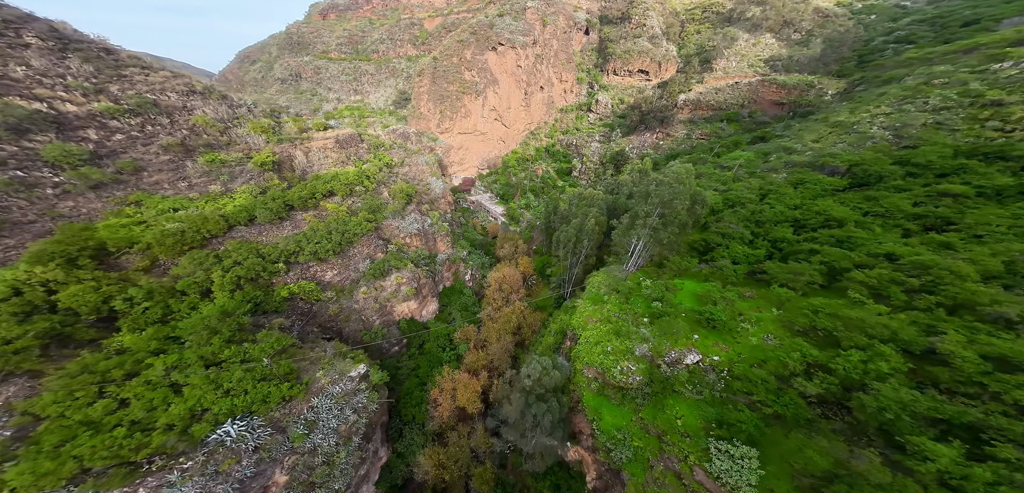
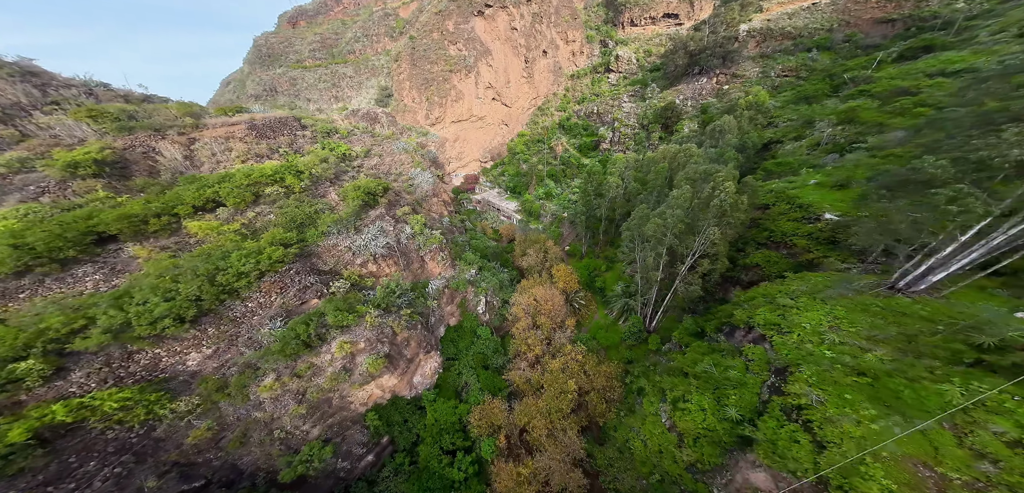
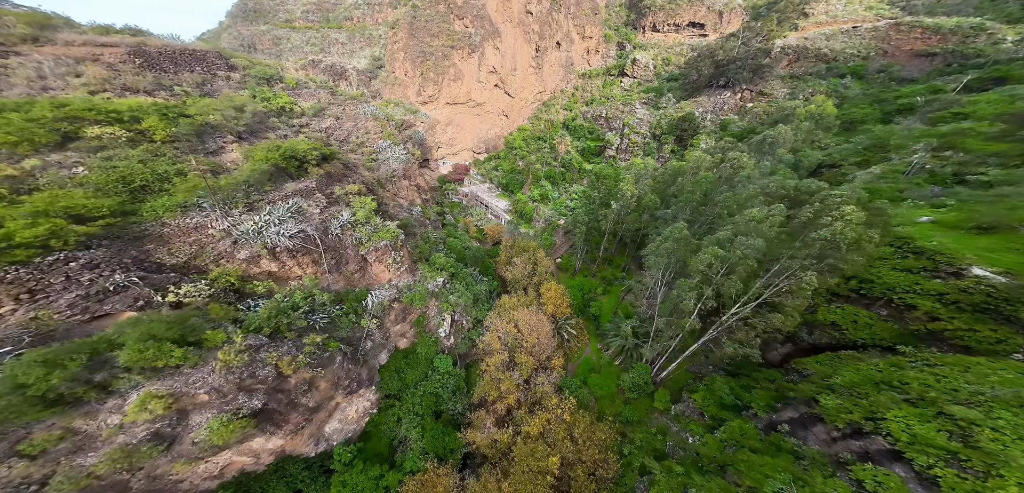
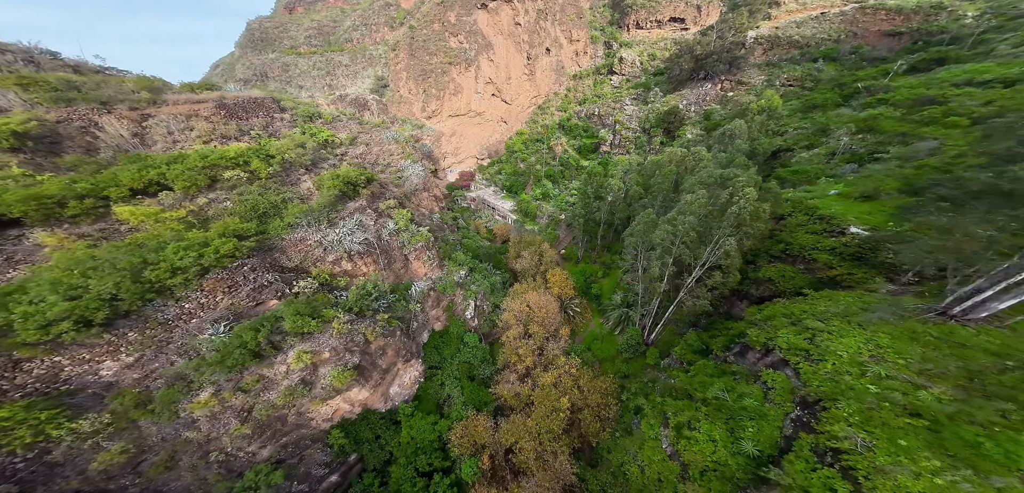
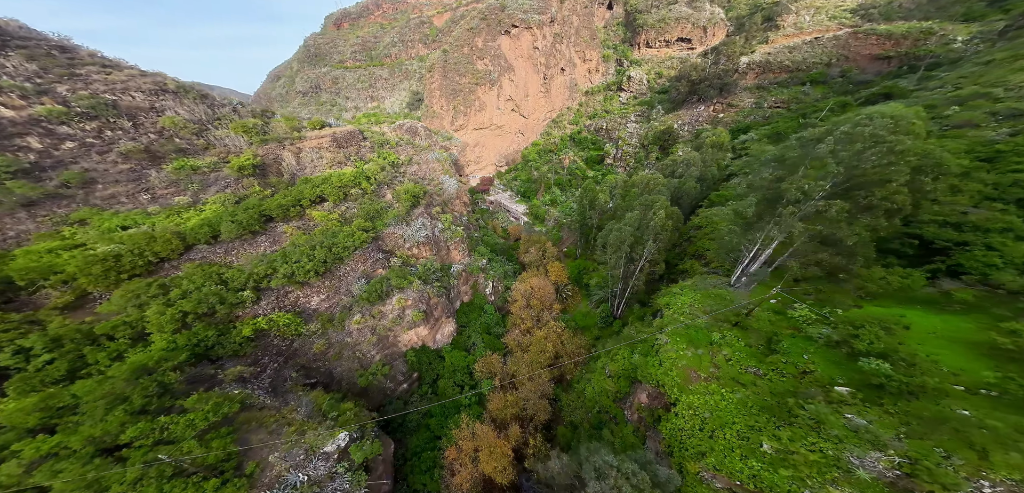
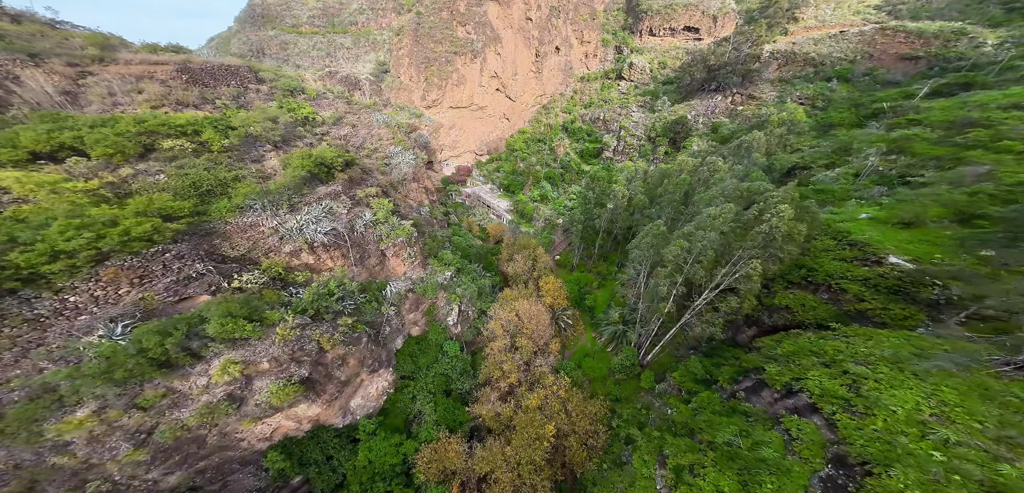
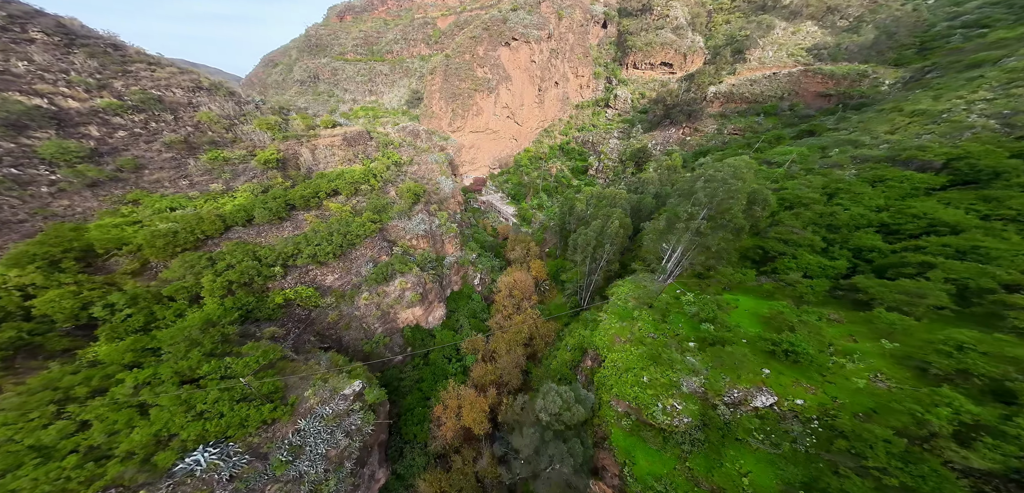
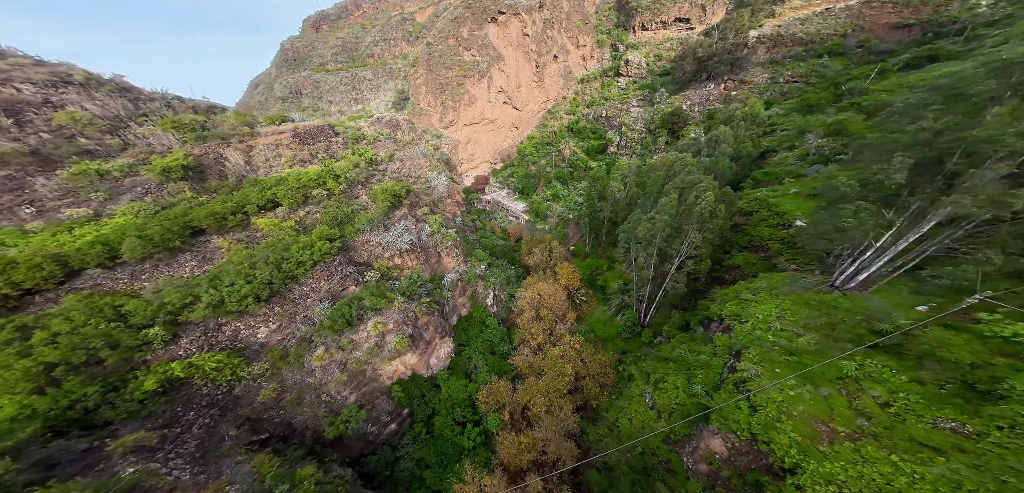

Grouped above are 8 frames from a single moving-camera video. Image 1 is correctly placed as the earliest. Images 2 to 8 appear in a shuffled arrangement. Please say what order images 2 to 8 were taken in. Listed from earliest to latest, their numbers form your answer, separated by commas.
7, 5, 8, 2, 4, 6, 3
